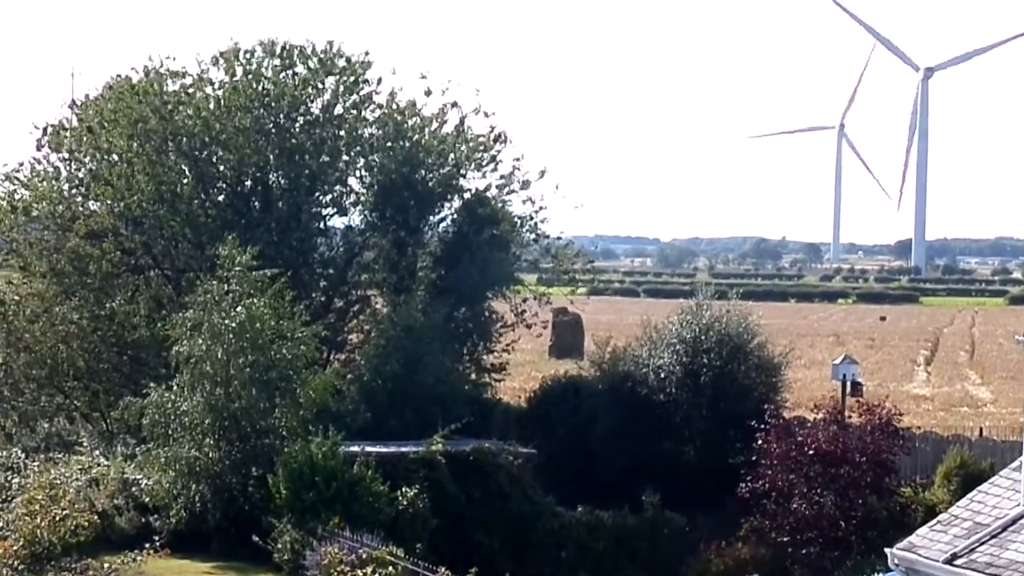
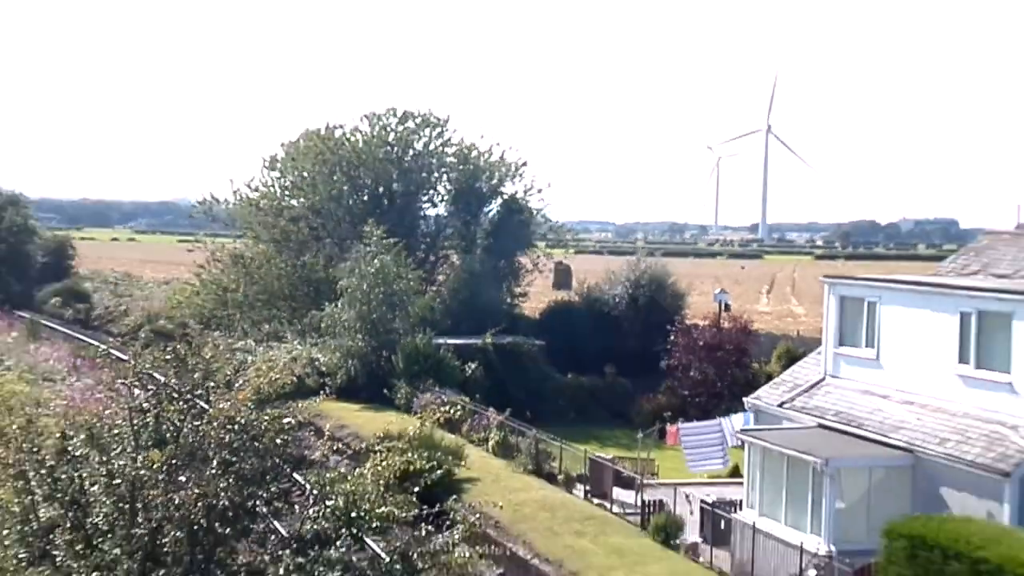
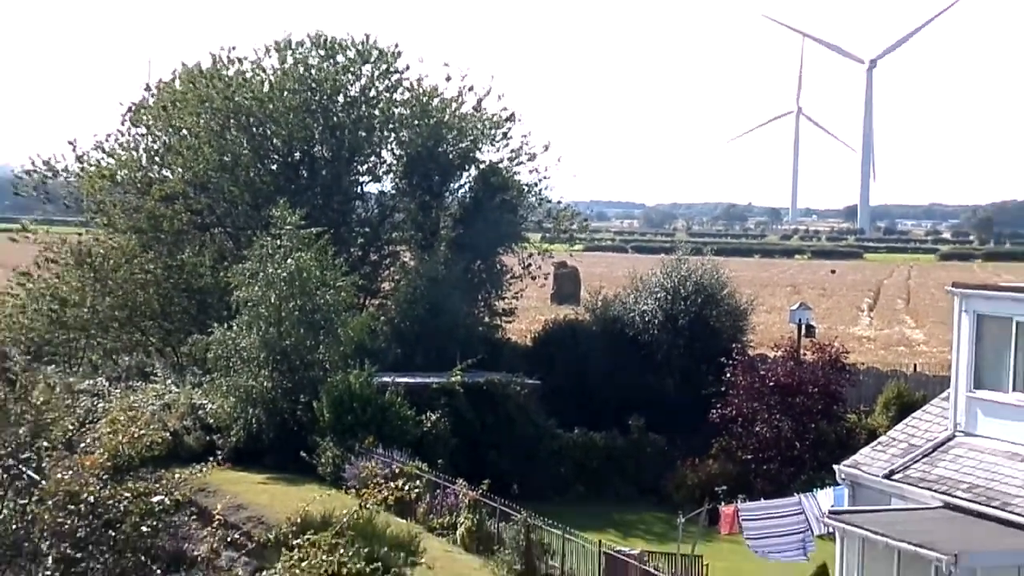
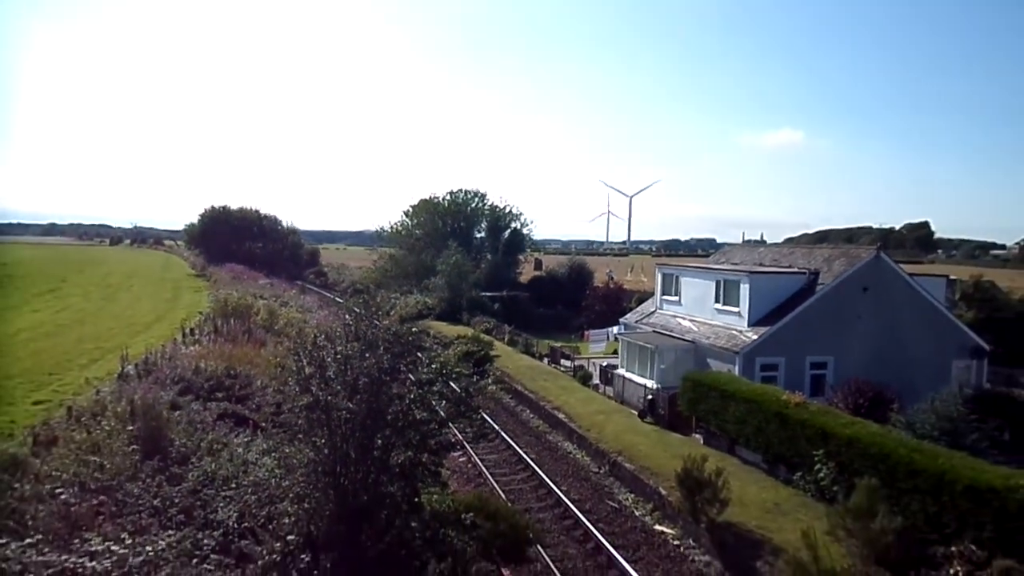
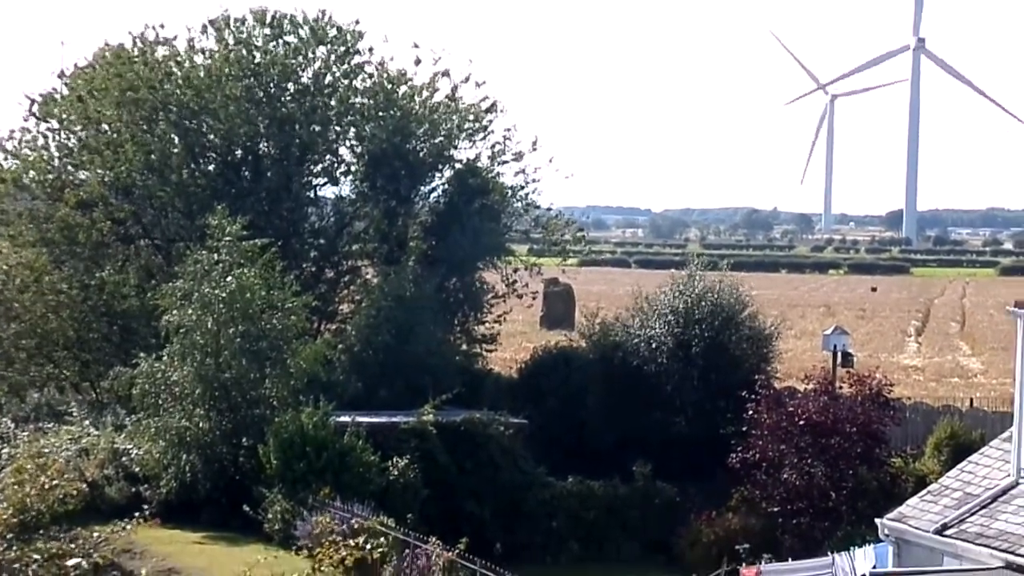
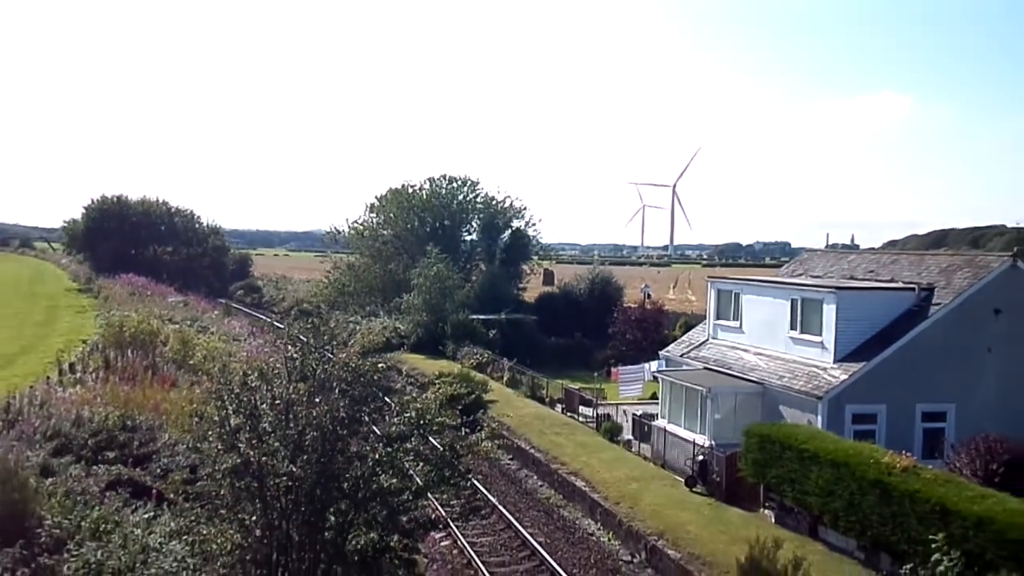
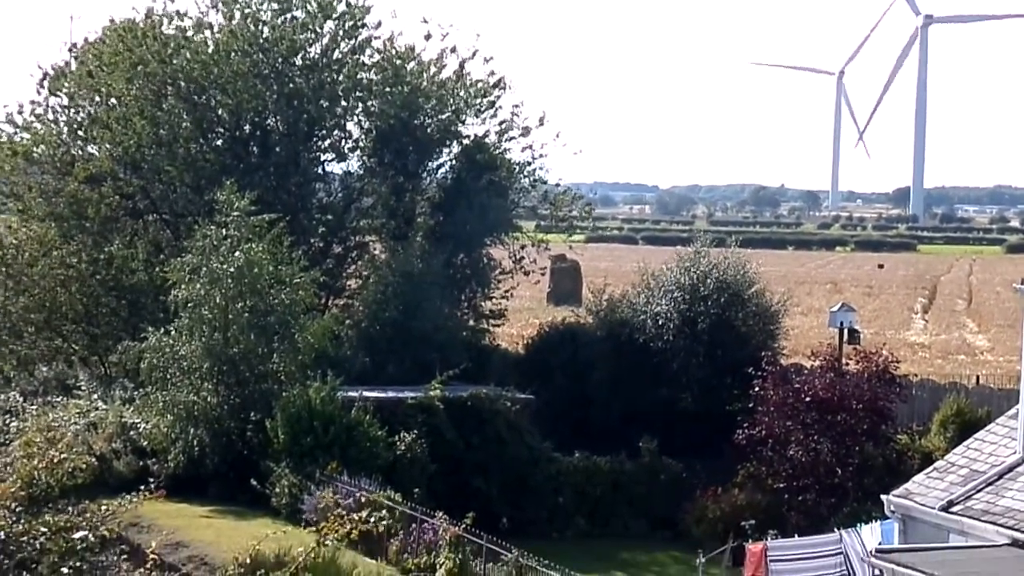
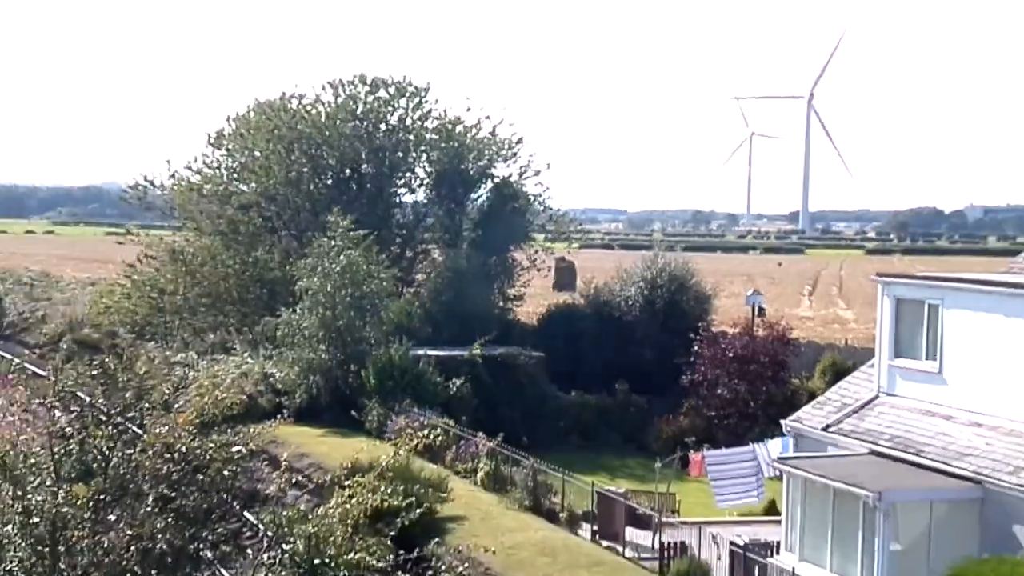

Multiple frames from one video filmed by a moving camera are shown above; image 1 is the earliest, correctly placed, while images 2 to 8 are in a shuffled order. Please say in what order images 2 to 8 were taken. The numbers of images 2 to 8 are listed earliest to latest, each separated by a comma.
5, 7, 3, 8, 2, 6, 4
